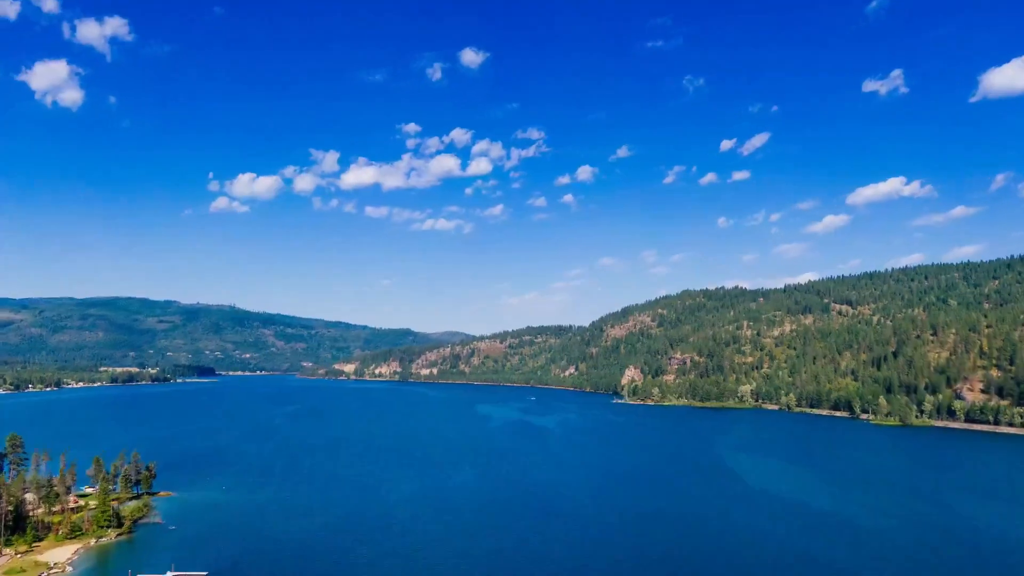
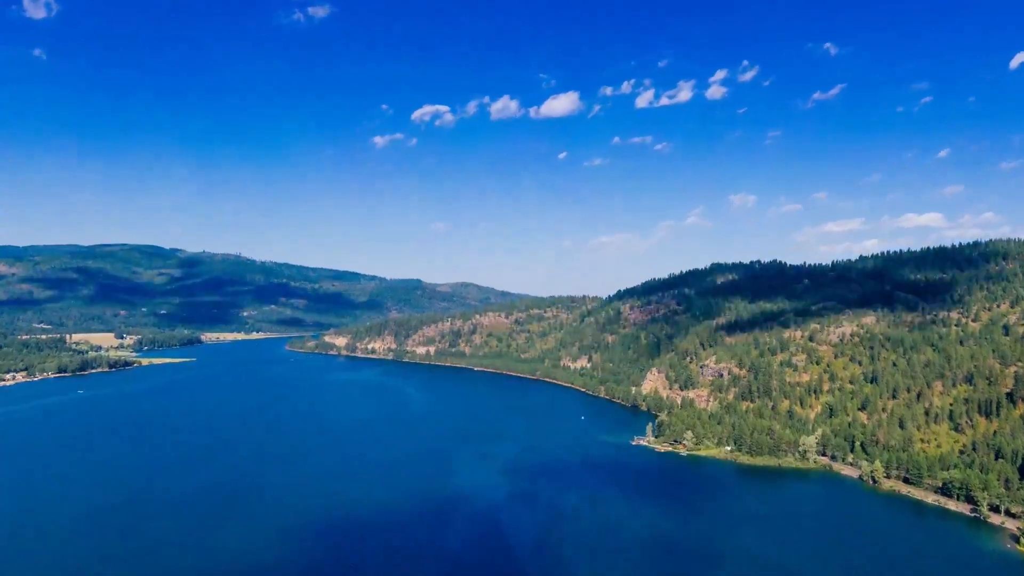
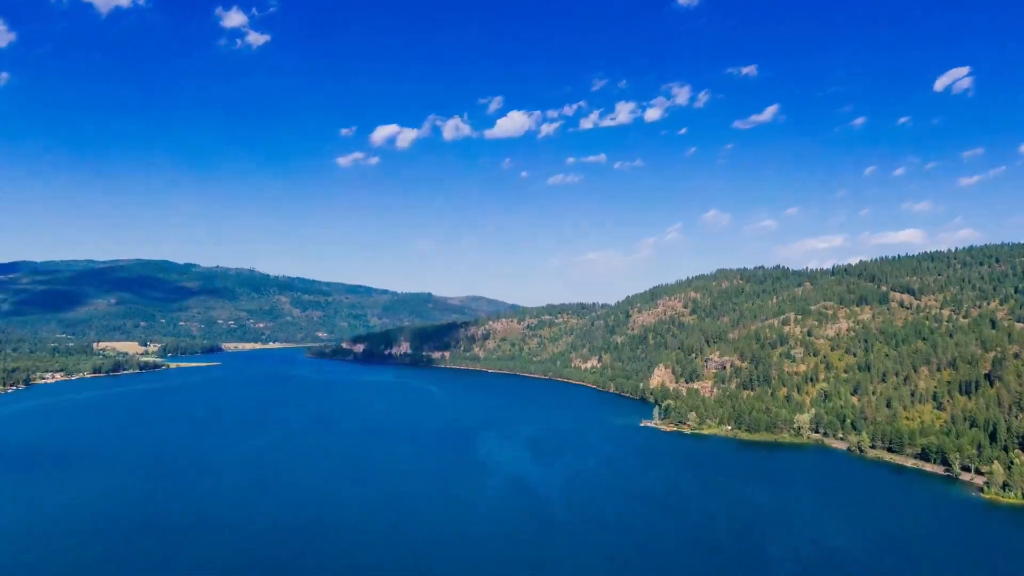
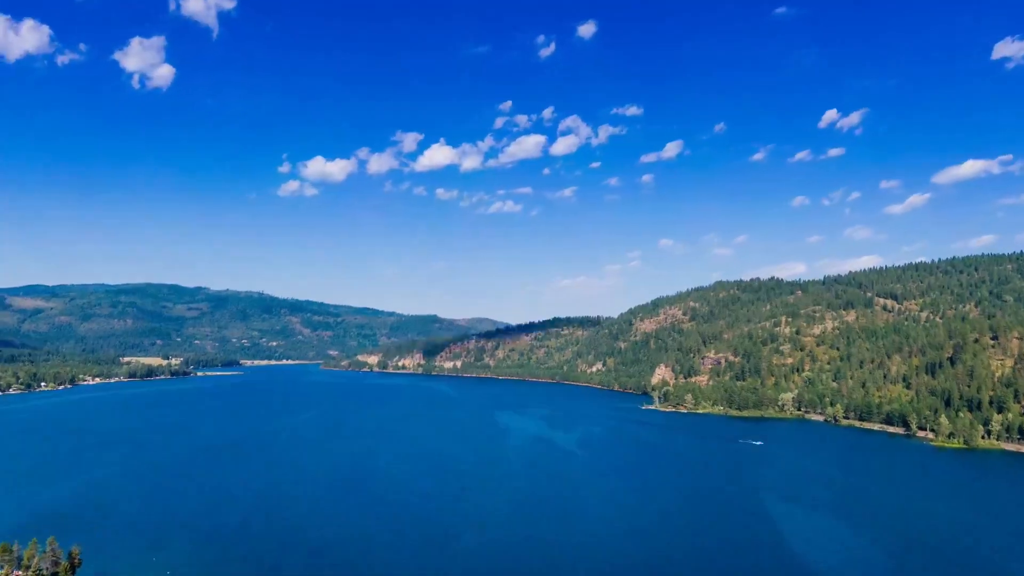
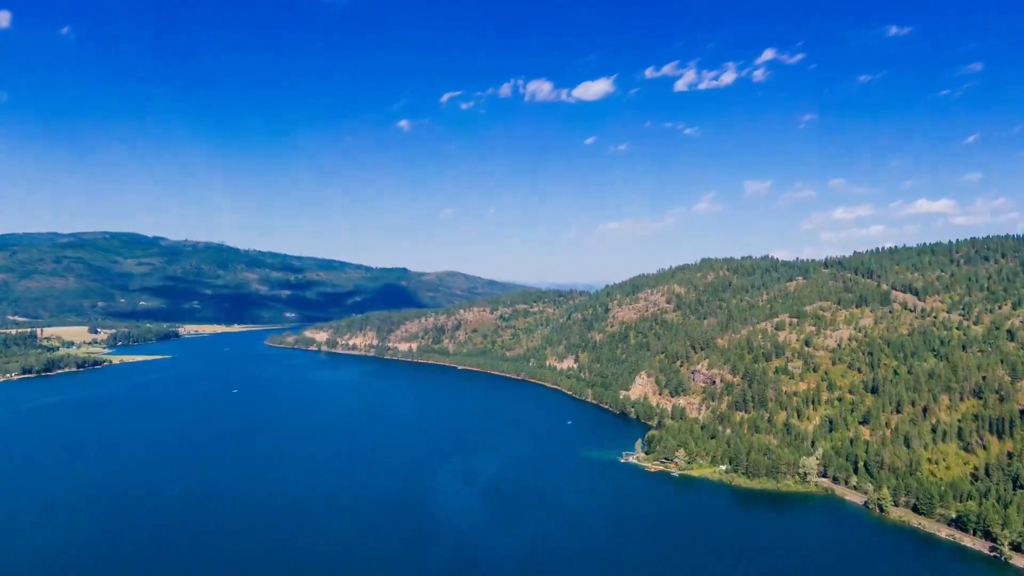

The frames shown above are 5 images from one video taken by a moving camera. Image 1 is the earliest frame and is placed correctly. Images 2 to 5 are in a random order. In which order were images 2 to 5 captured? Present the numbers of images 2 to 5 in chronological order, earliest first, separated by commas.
4, 3, 2, 5
